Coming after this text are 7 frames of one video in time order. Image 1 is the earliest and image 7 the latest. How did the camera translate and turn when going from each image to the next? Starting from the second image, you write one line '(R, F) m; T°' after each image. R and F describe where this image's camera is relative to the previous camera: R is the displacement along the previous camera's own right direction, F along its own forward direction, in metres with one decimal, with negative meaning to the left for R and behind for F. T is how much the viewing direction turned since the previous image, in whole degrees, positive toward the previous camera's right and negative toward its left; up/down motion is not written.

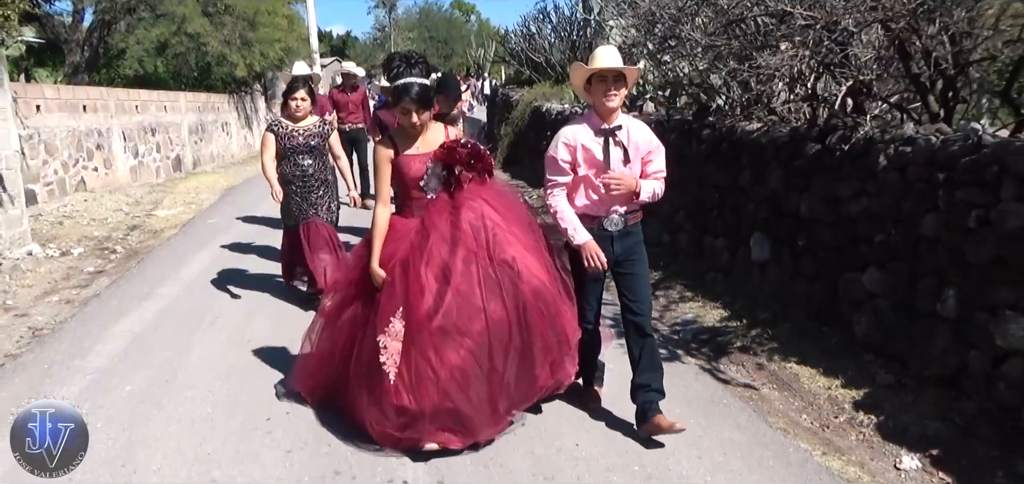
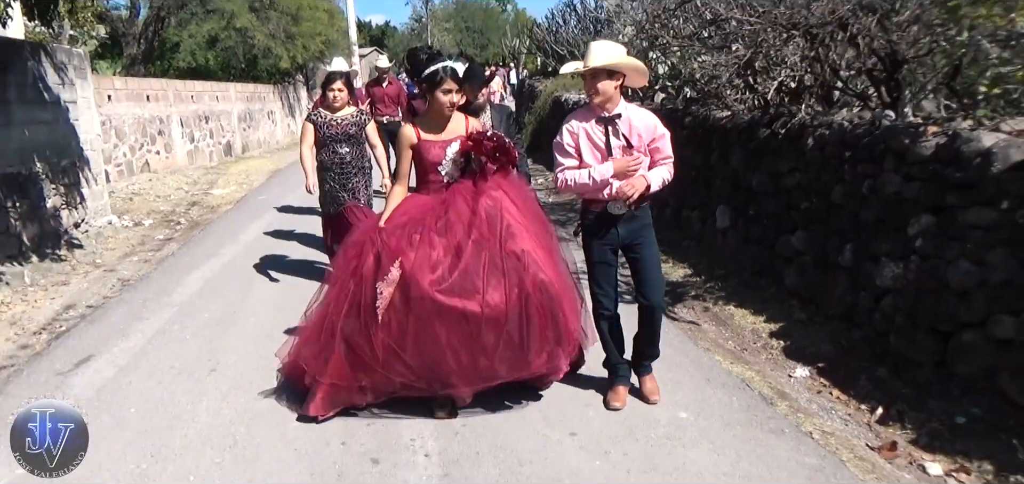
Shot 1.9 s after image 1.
(+0.3, -1.2) m; -3°
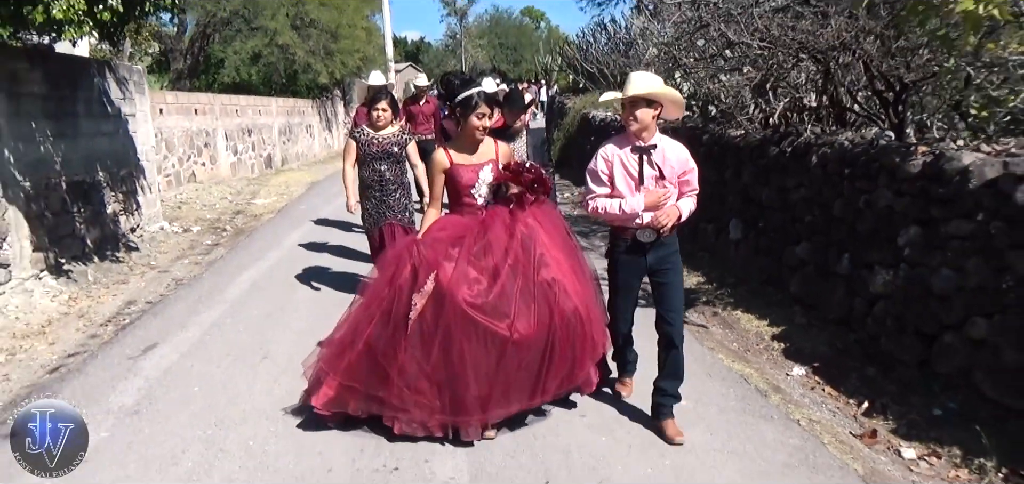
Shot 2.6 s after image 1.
(+0.1, -0.5) m; -2°
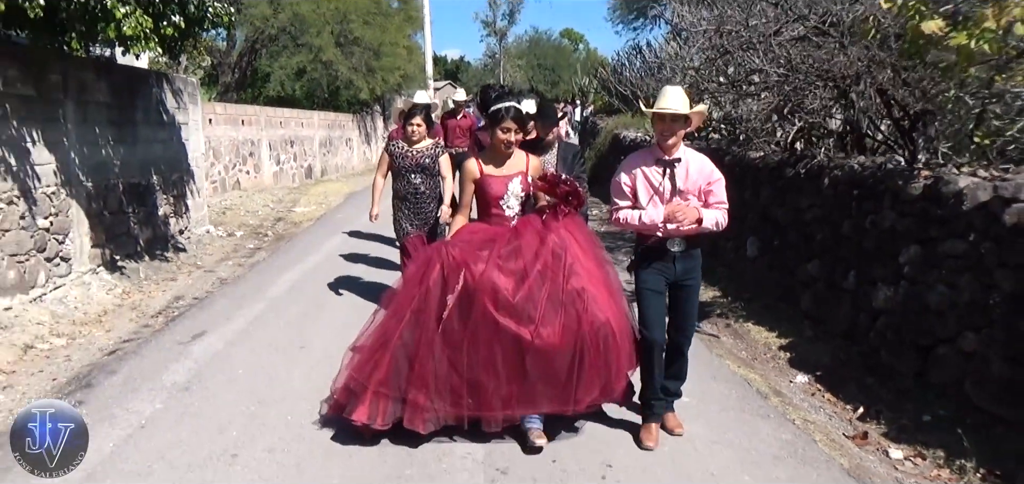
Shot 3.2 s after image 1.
(+0.1, -0.4) m; -3°
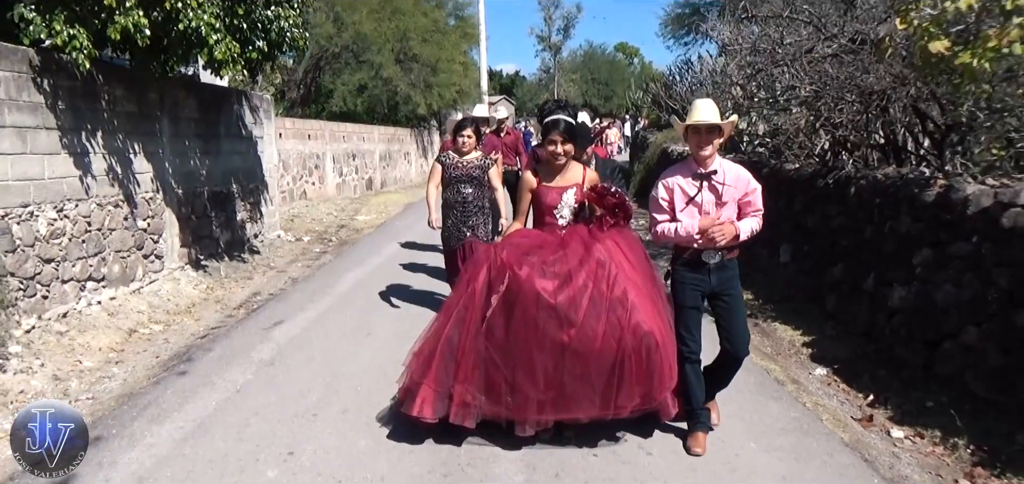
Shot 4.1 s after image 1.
(+0.1, -0.7) m; -4°
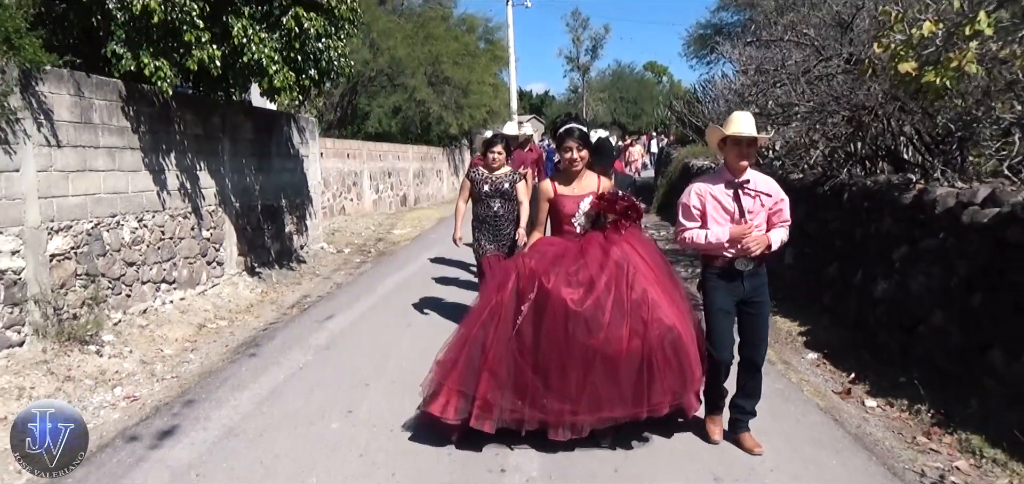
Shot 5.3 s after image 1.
(+0.1, -0.9) m; -2°
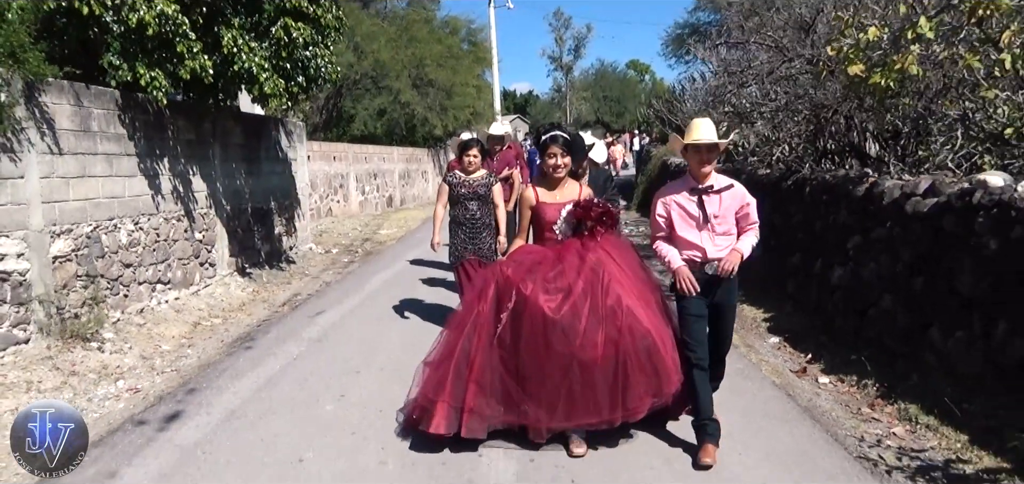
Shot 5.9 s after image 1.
(+0.1, -0.4) m; +1°
